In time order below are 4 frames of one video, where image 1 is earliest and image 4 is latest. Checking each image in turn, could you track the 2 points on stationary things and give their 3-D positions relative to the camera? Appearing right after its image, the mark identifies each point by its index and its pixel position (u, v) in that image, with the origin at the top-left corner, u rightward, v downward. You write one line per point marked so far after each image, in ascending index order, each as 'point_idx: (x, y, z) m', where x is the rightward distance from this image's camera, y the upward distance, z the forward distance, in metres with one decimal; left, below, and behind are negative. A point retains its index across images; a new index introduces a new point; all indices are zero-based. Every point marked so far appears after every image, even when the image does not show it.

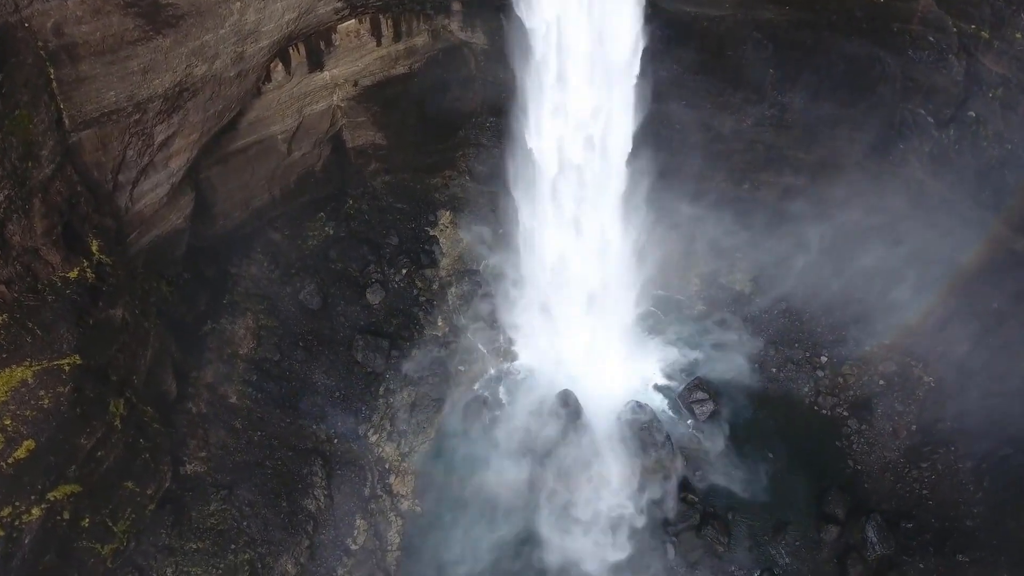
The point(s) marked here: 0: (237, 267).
0: (-7.7, +0.5, +16.8) m
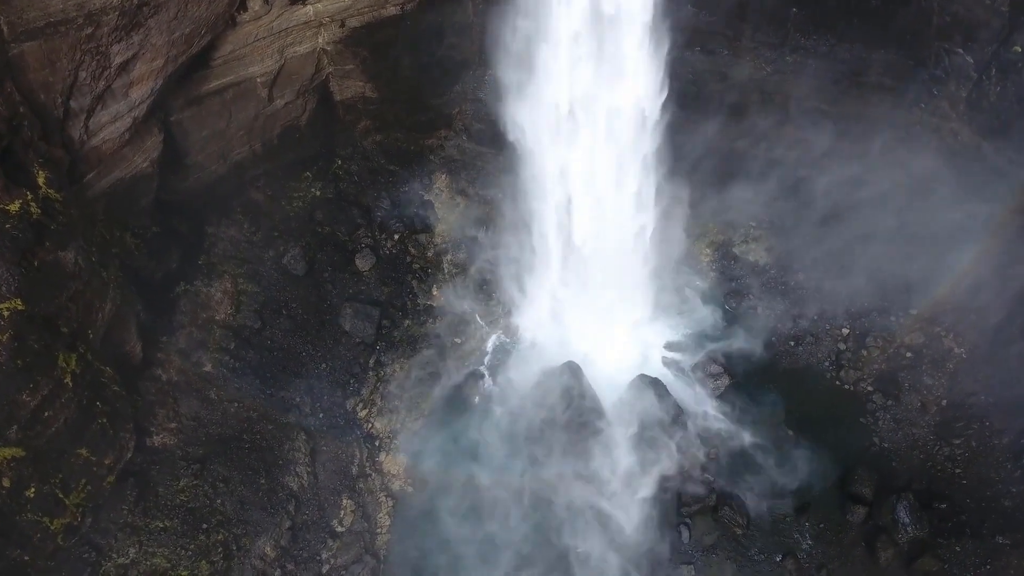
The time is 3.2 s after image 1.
0: (-7.7, +1.5, +15.4) m
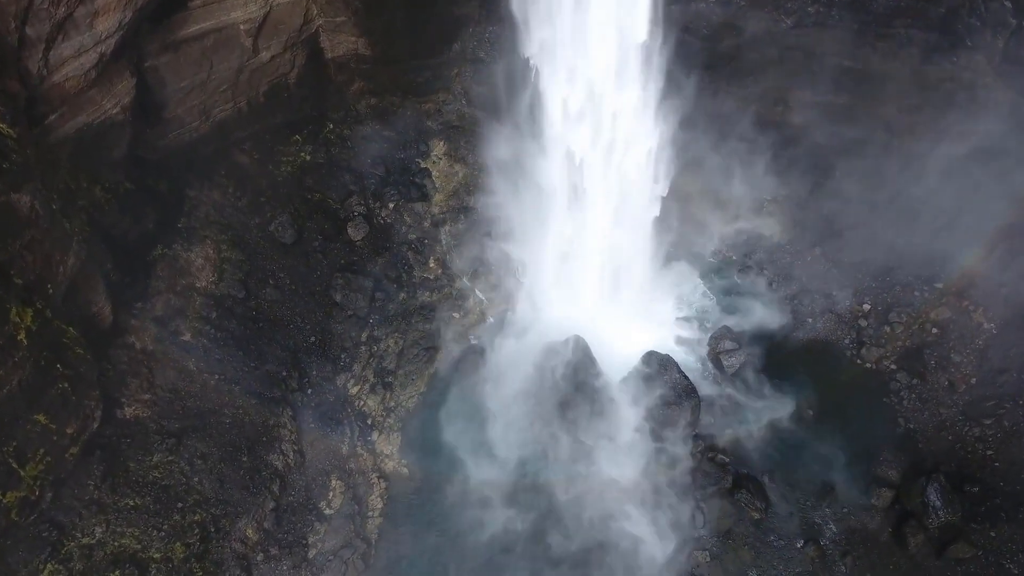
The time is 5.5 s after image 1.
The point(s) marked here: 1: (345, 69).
0: (-7.6, +2.4, +14.4) m
1: (-4.6, +6.0, +16.4) m
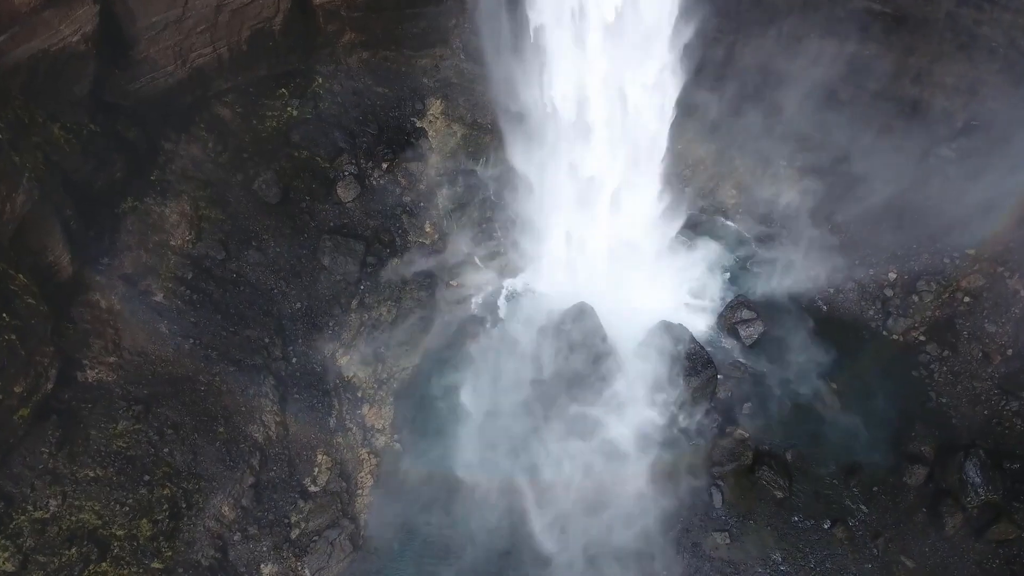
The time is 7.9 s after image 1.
0: (-7.6, +3.3, +13.2) m
1: (-4.5, +6.9, +15.3) m
